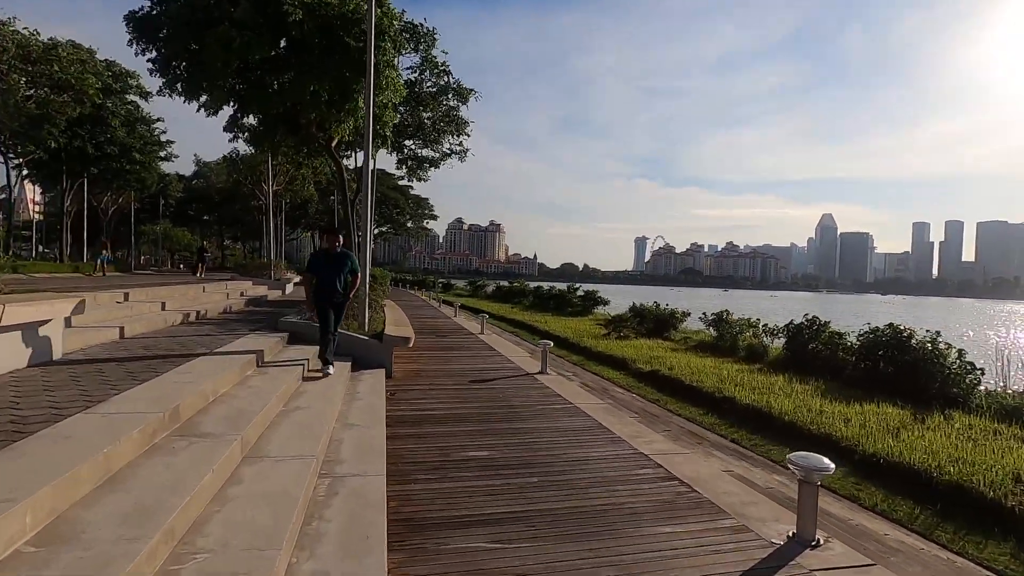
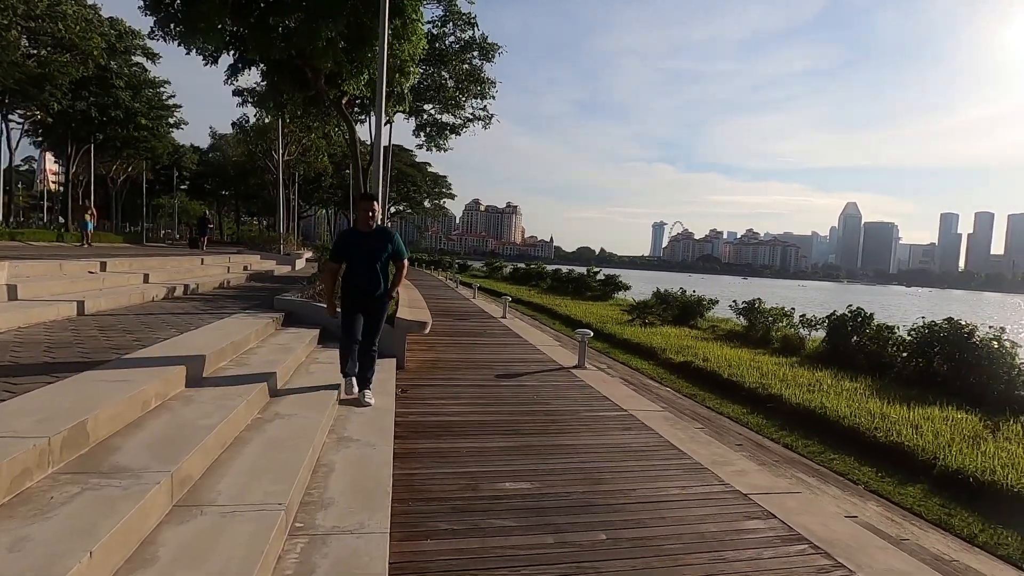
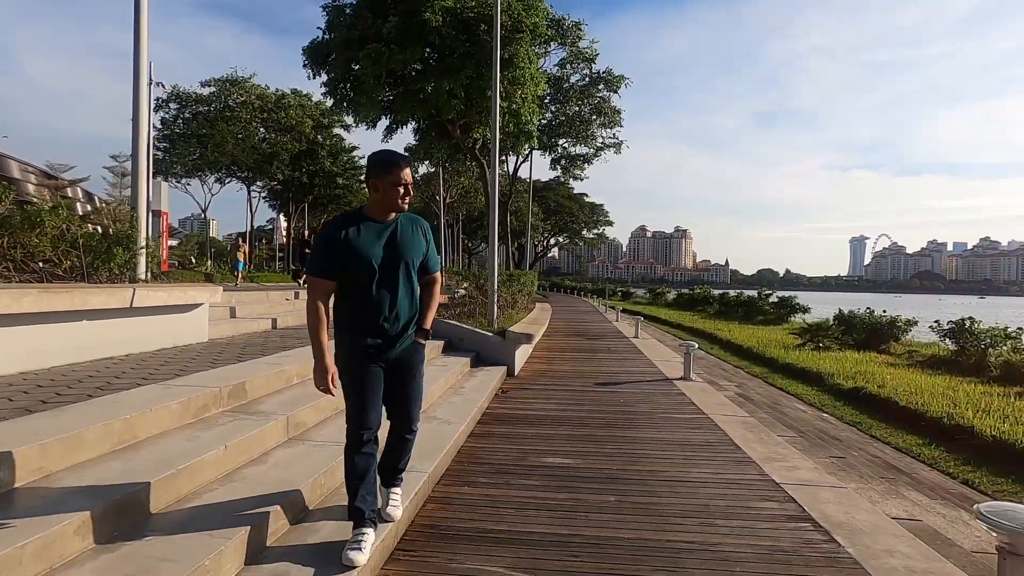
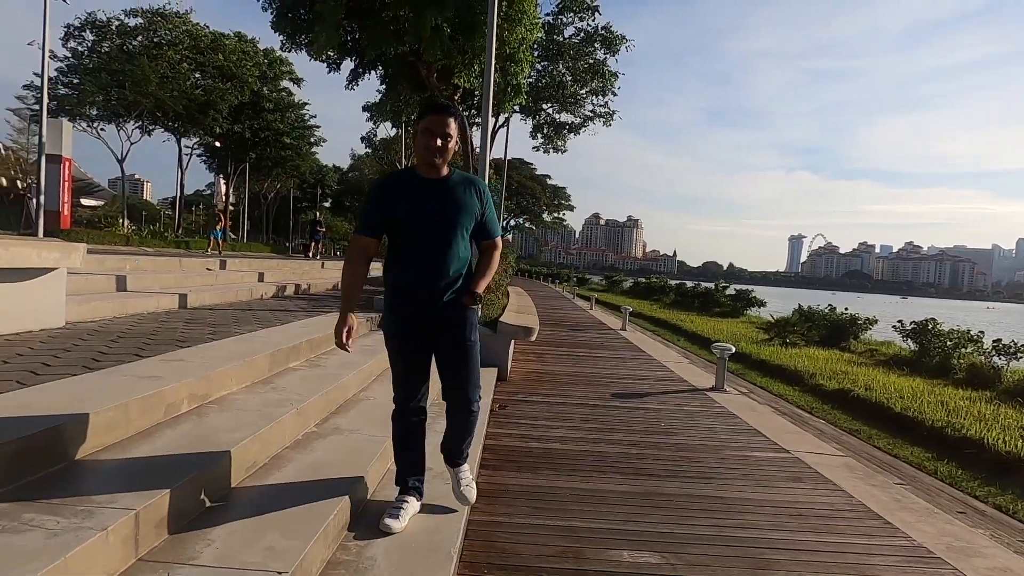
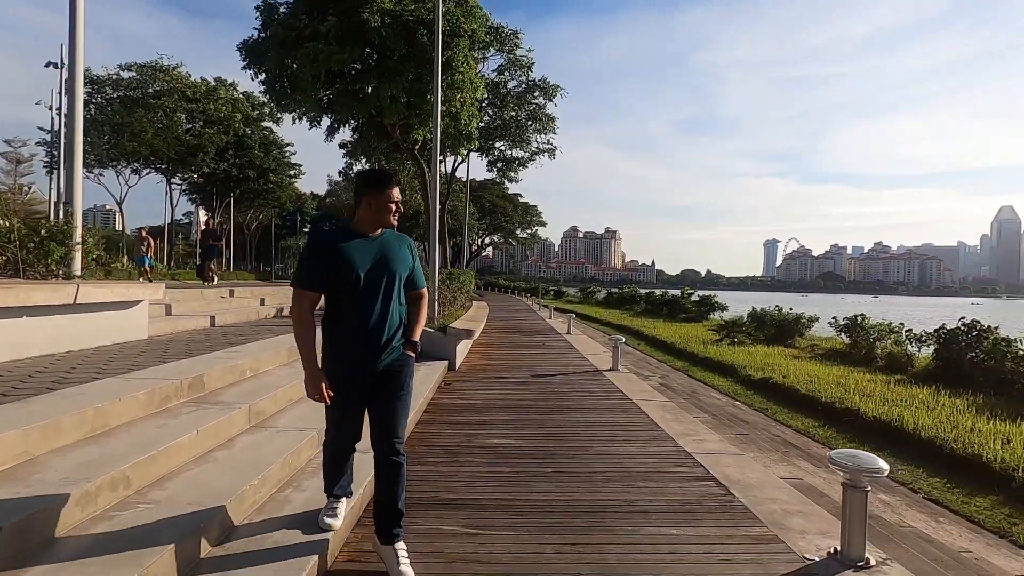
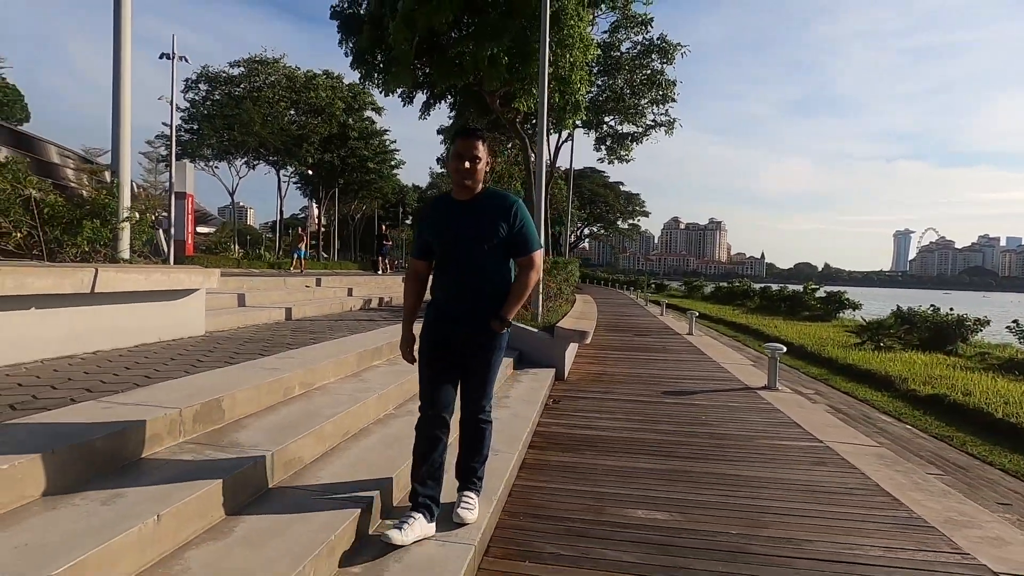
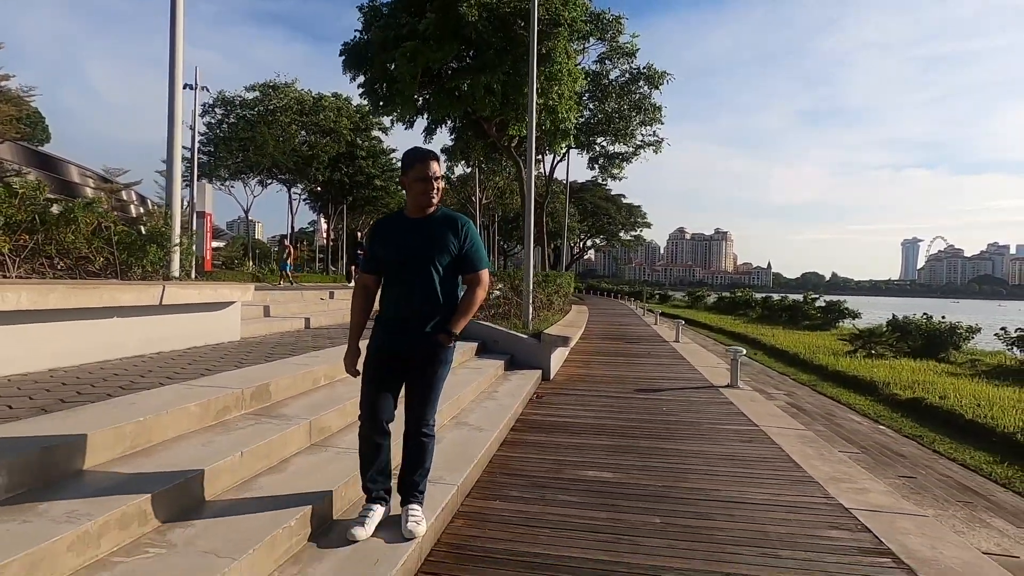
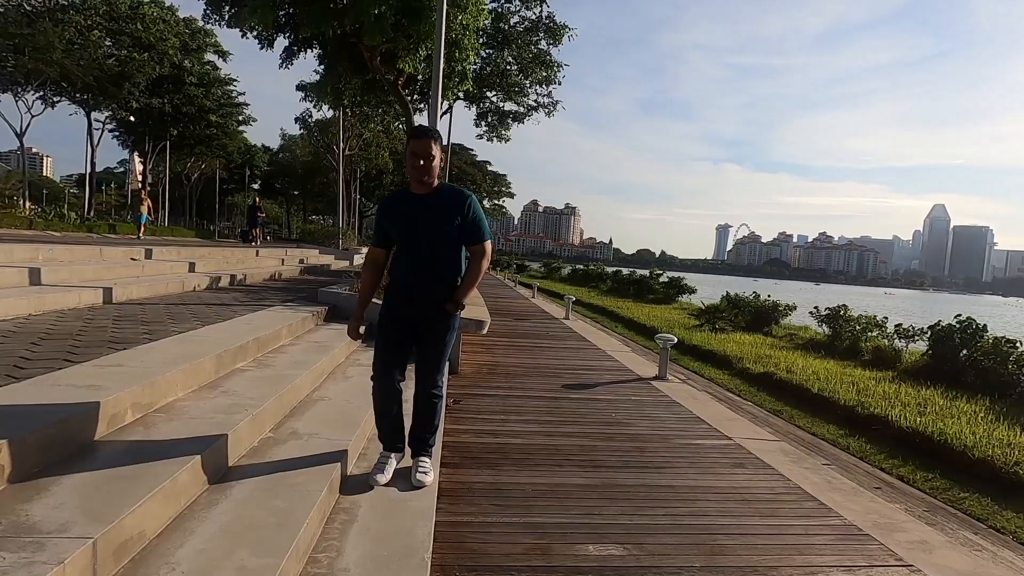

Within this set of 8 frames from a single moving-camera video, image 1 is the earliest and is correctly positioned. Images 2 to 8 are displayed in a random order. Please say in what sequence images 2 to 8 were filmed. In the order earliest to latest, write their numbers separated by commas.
2, 8, 4, 6, 7, 3, 5
